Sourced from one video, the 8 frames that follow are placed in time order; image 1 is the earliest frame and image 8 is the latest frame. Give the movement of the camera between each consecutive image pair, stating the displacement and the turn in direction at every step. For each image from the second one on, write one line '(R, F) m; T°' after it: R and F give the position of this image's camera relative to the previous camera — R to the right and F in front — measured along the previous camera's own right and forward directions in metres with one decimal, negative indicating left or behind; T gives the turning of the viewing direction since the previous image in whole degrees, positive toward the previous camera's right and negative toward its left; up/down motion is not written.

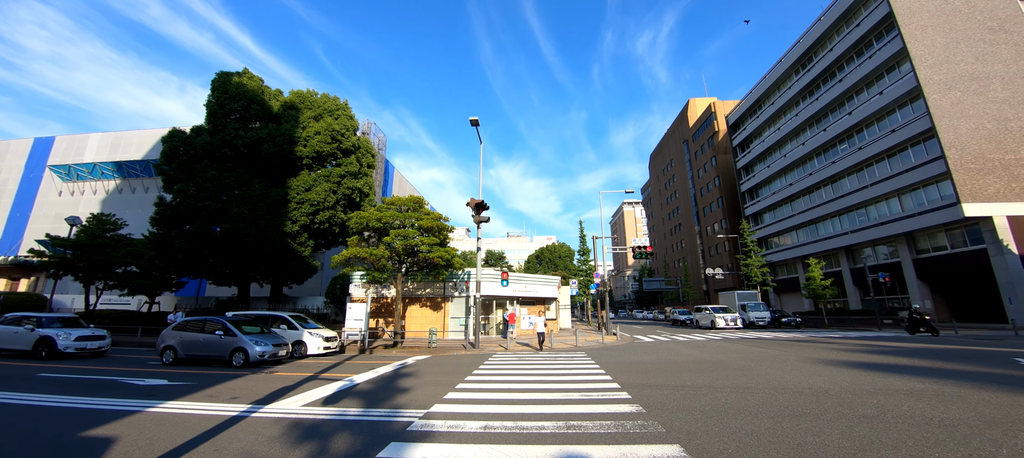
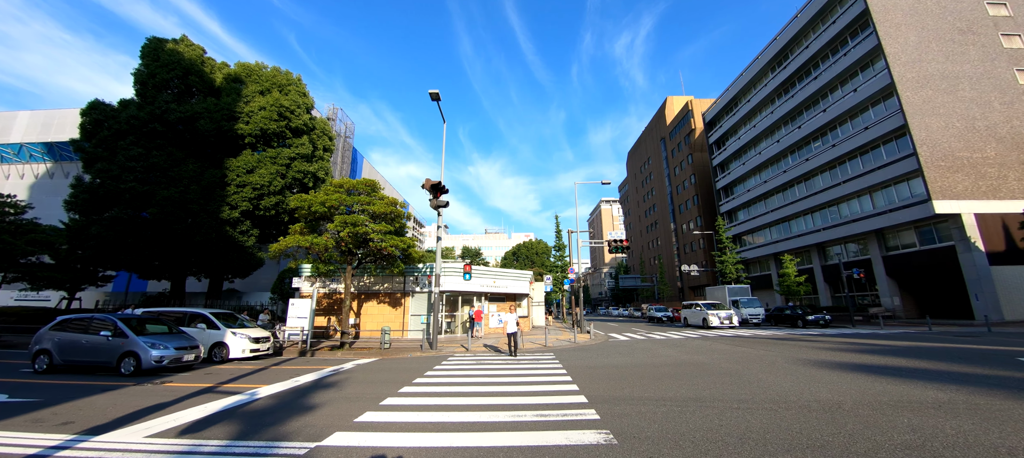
(+0.7, +1.6) m; +3°
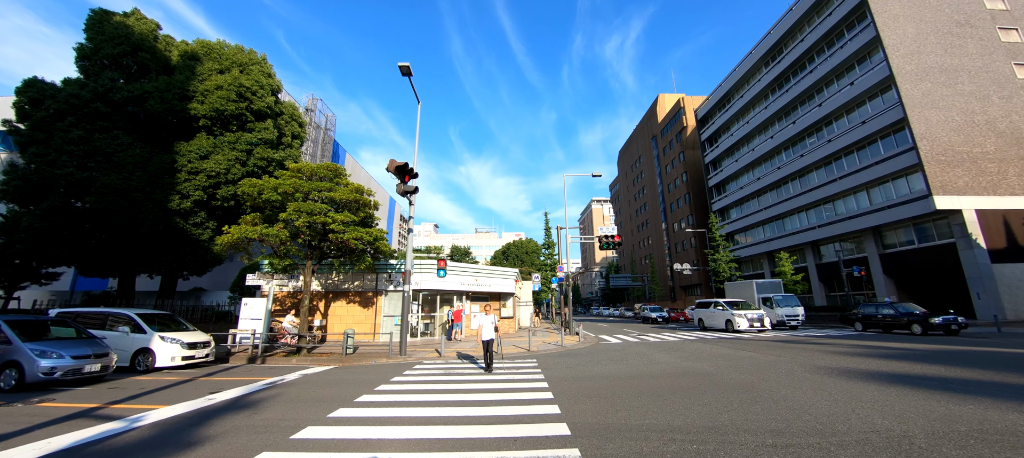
(+0.4, +1.5) m; +1°
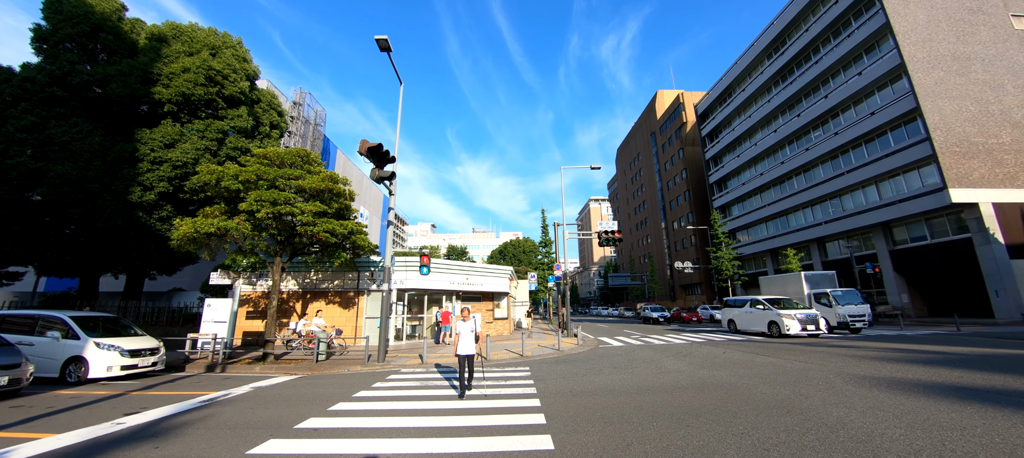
(+0.2, +1.3) m; 0°
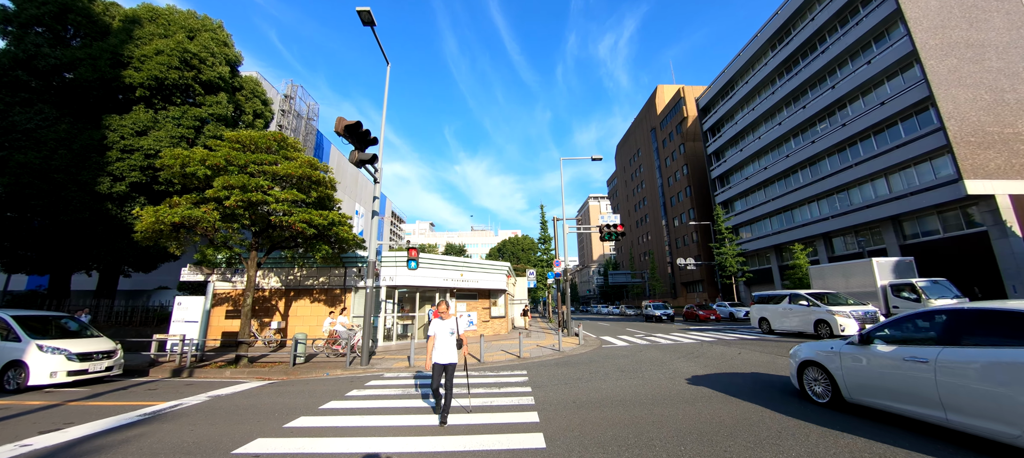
(+0.1, +0.9) m; 0°
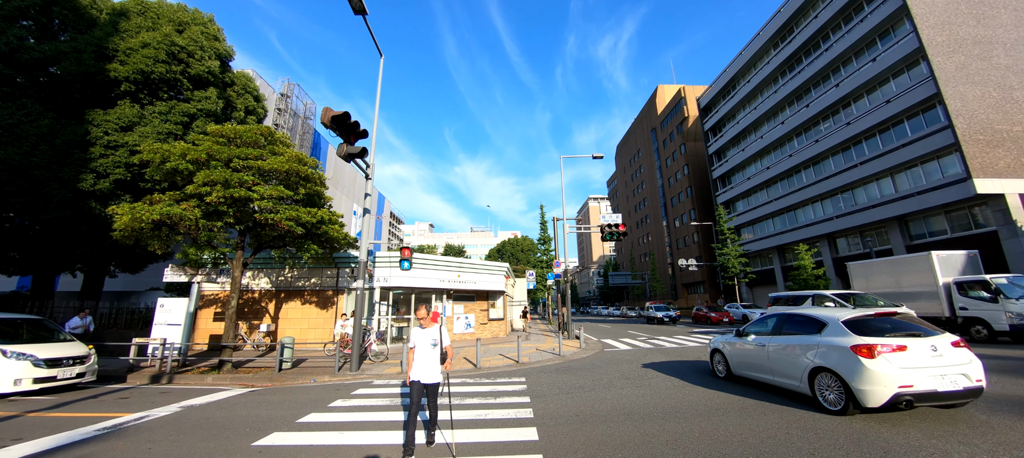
(0.0, +0.5) m; 0°
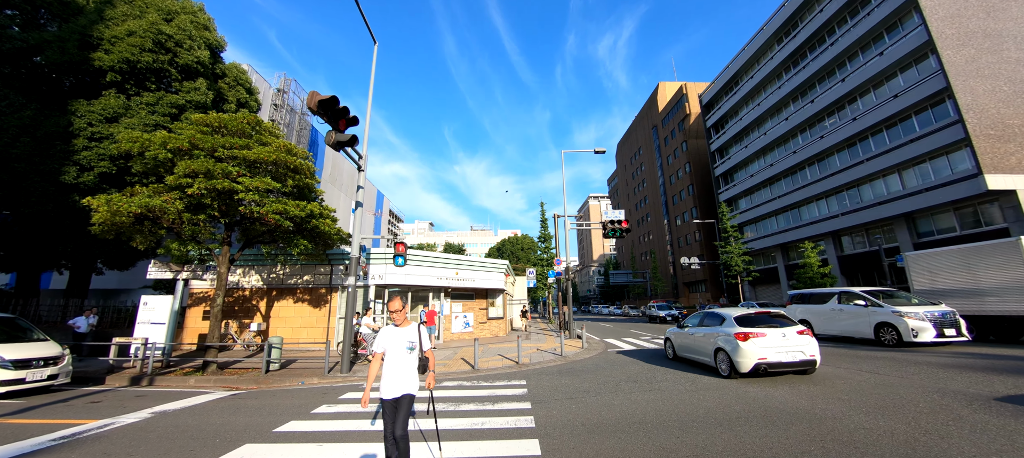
(0.0, +0.5) m; 0°
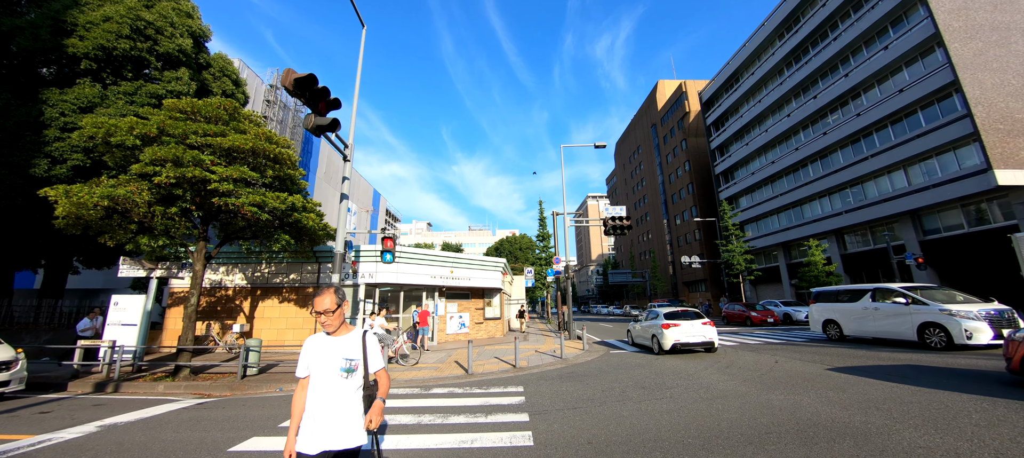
(0.0, +0.6) m; 0°
